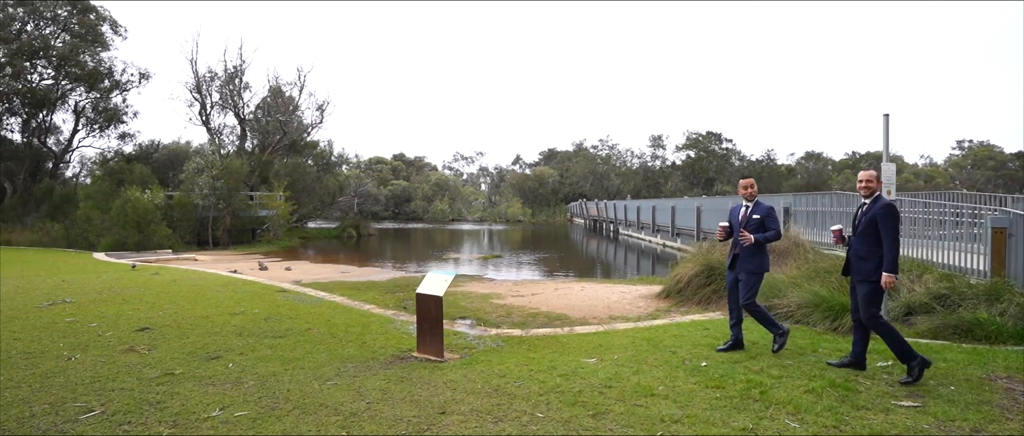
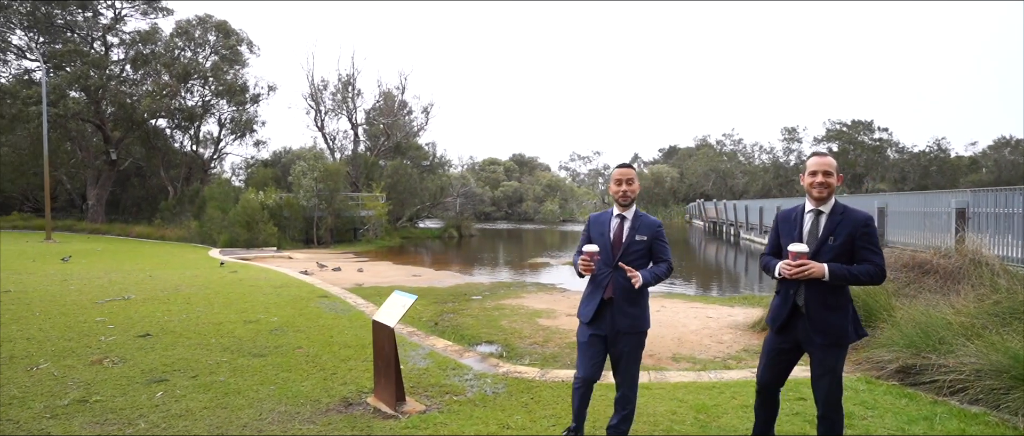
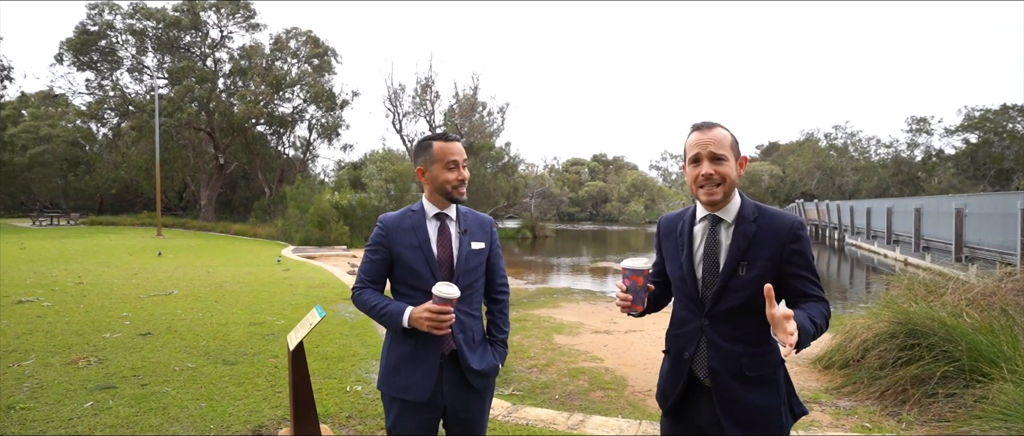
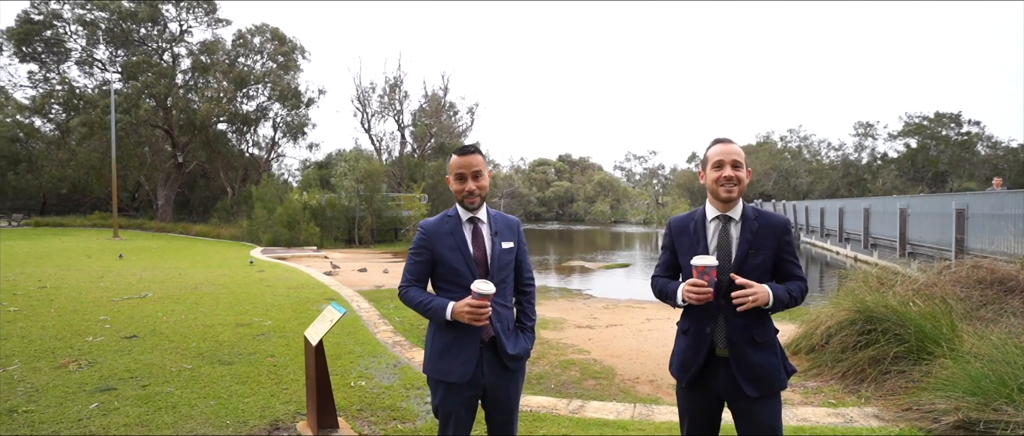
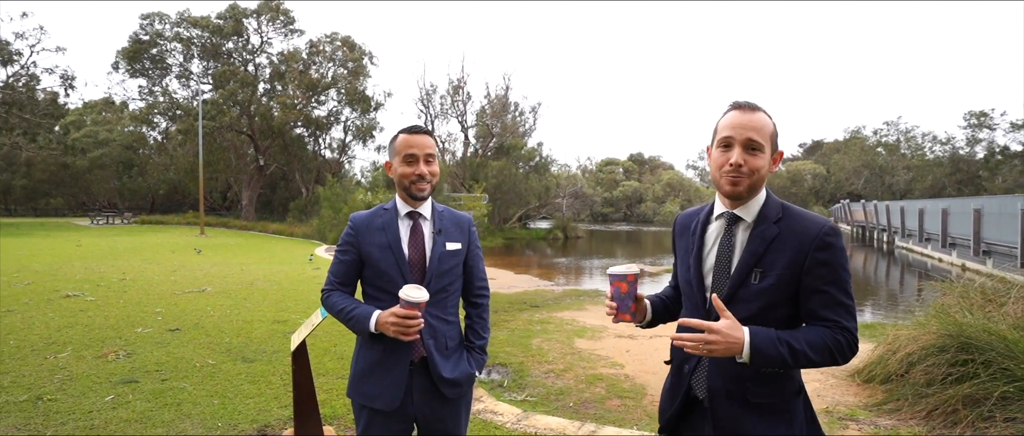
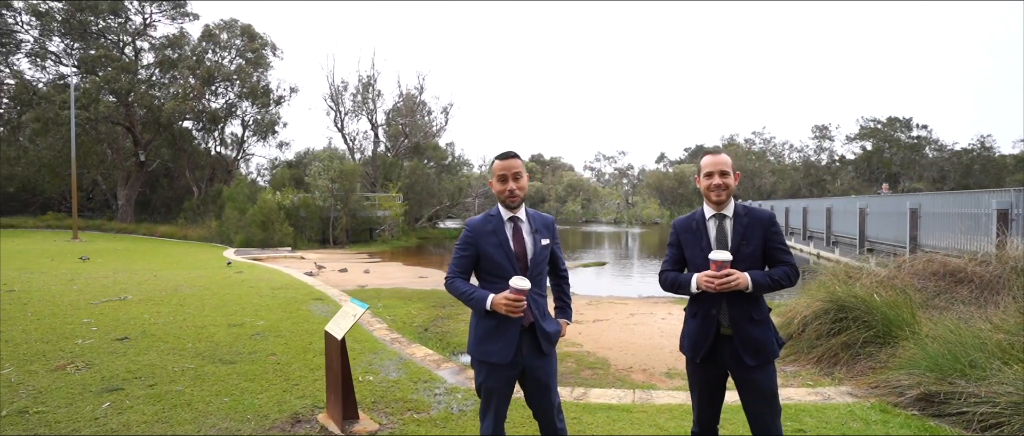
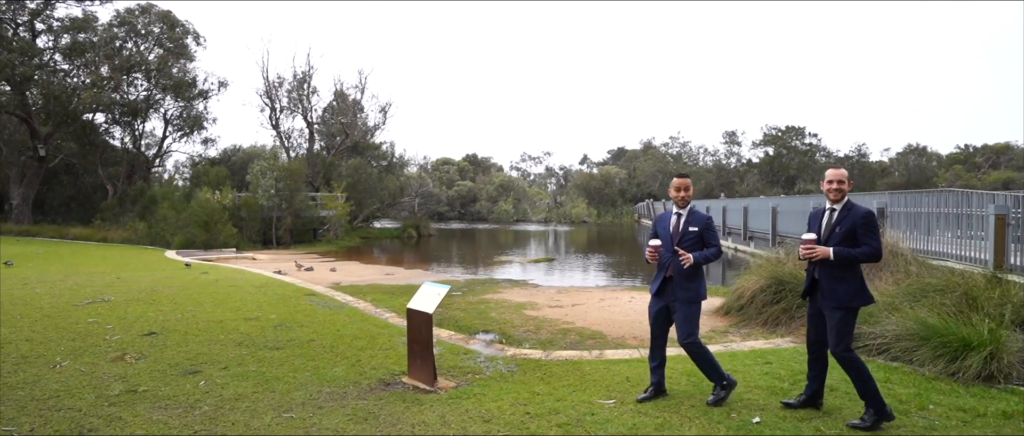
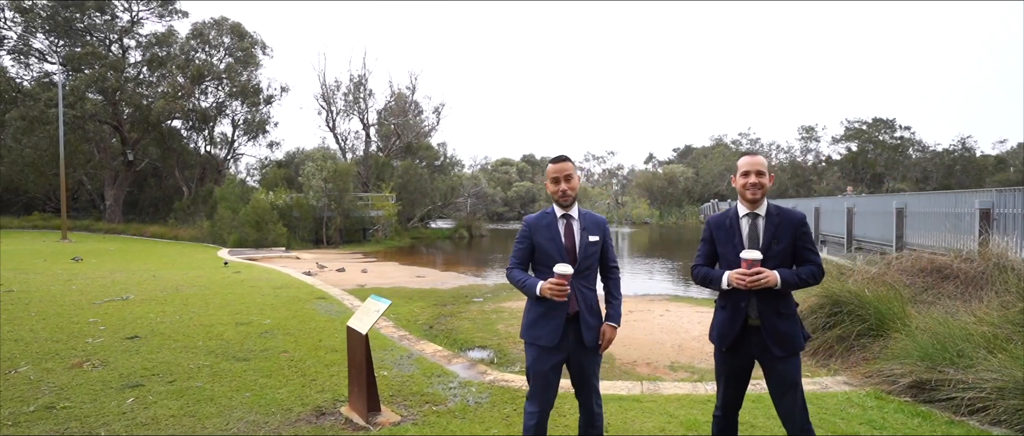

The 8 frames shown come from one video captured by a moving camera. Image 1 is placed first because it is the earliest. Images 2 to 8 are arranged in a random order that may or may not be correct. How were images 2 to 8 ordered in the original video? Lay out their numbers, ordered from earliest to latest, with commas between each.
7, 2, 8, 6, 4, 3, 5
